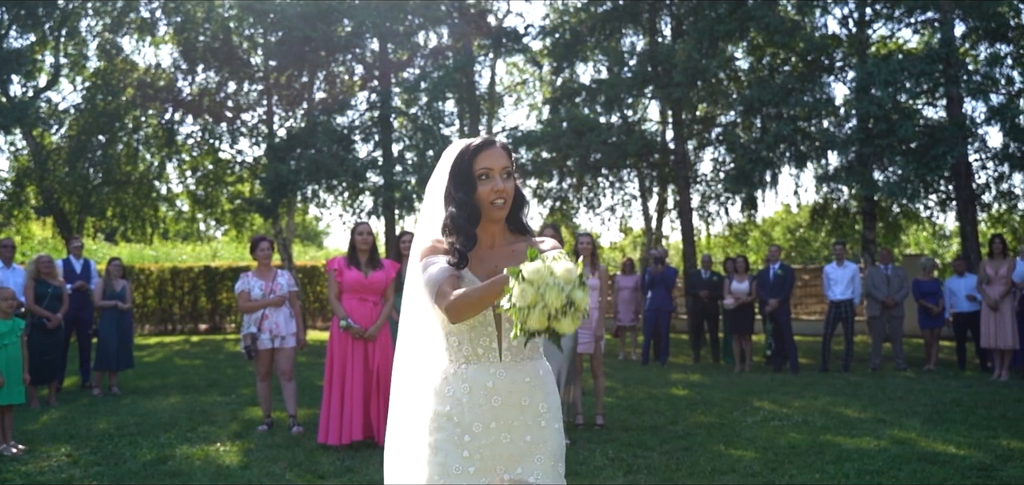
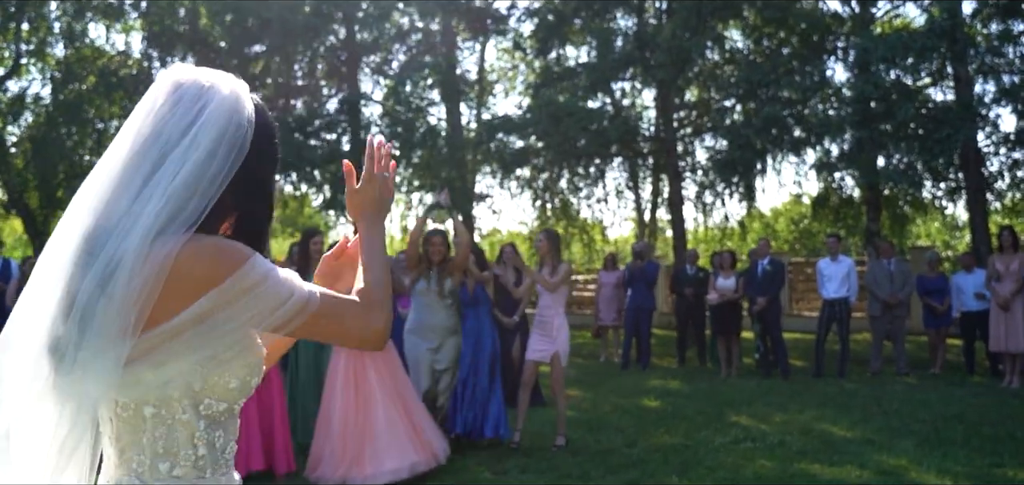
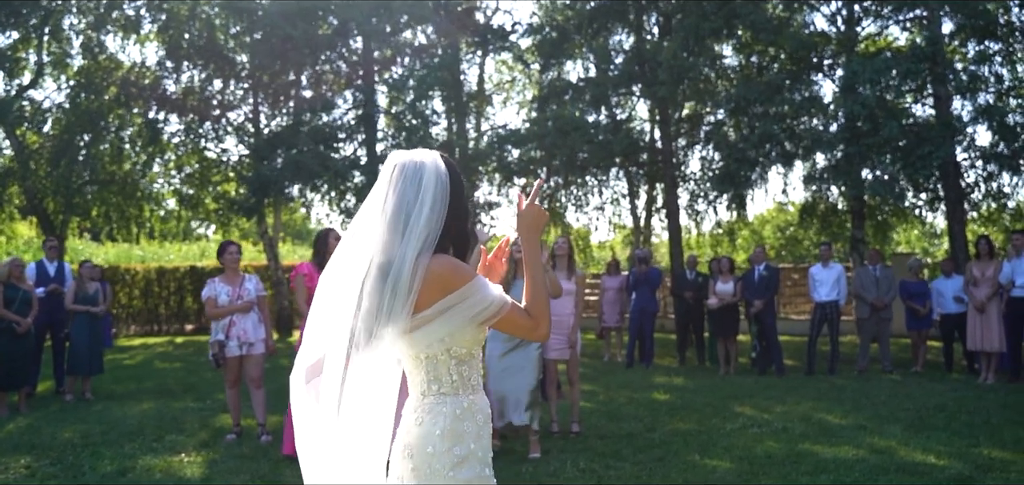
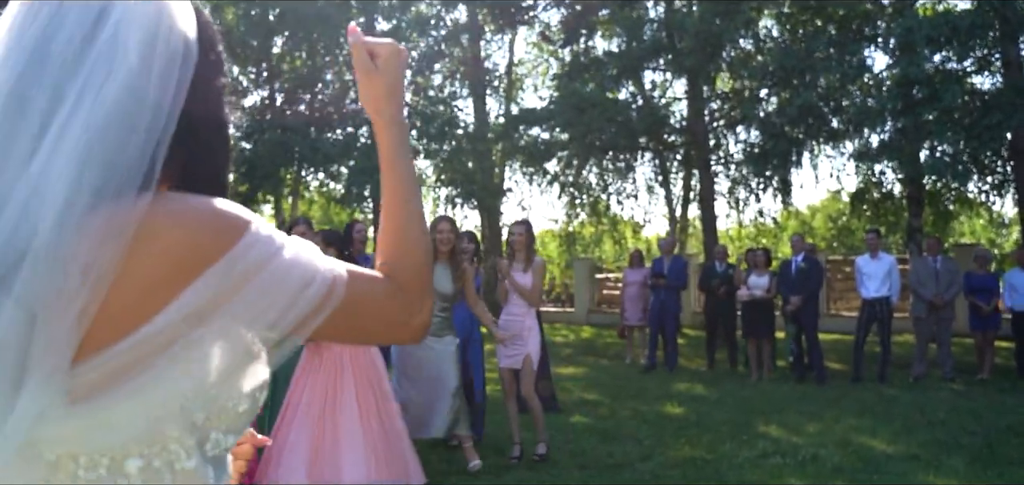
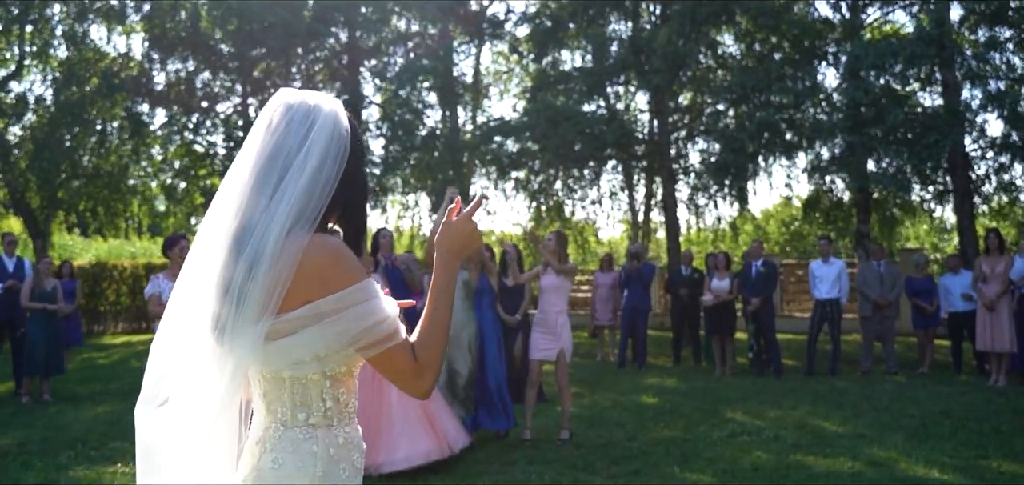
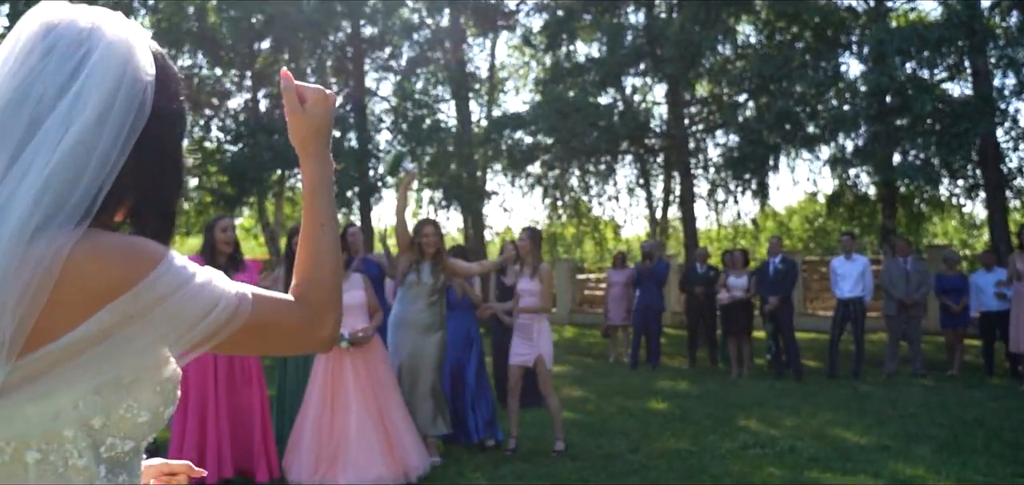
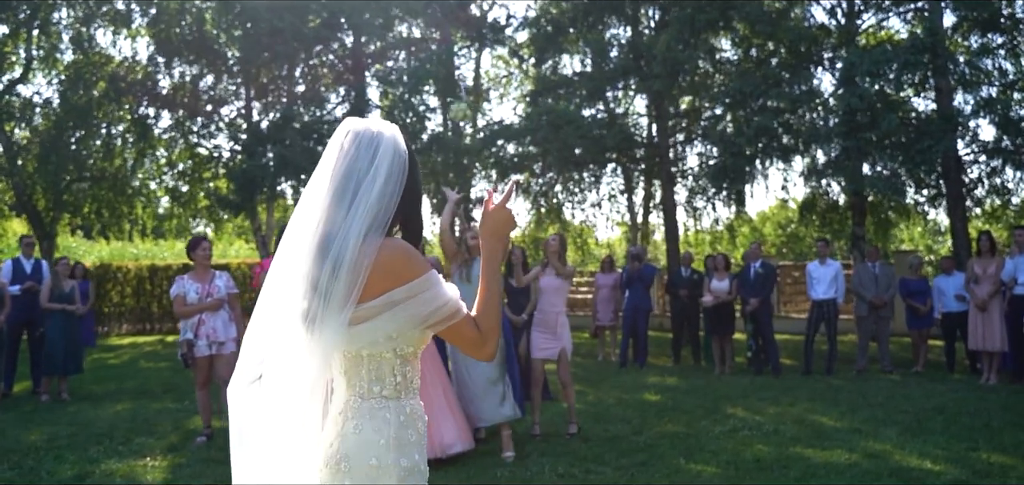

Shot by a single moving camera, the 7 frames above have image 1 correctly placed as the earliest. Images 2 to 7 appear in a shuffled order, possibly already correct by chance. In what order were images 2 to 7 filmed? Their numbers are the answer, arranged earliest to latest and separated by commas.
3, 7, 5, 2, 6, 4
